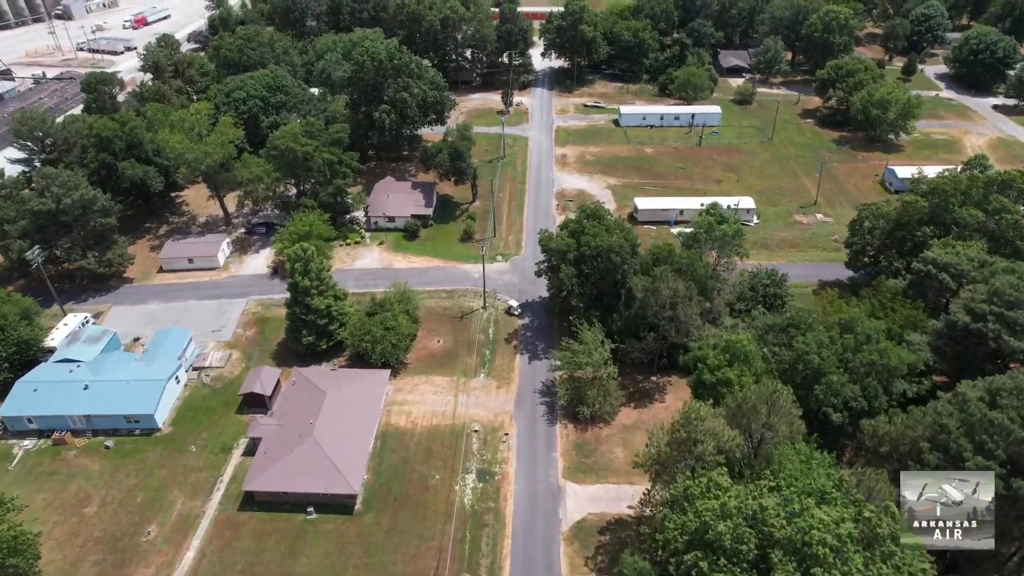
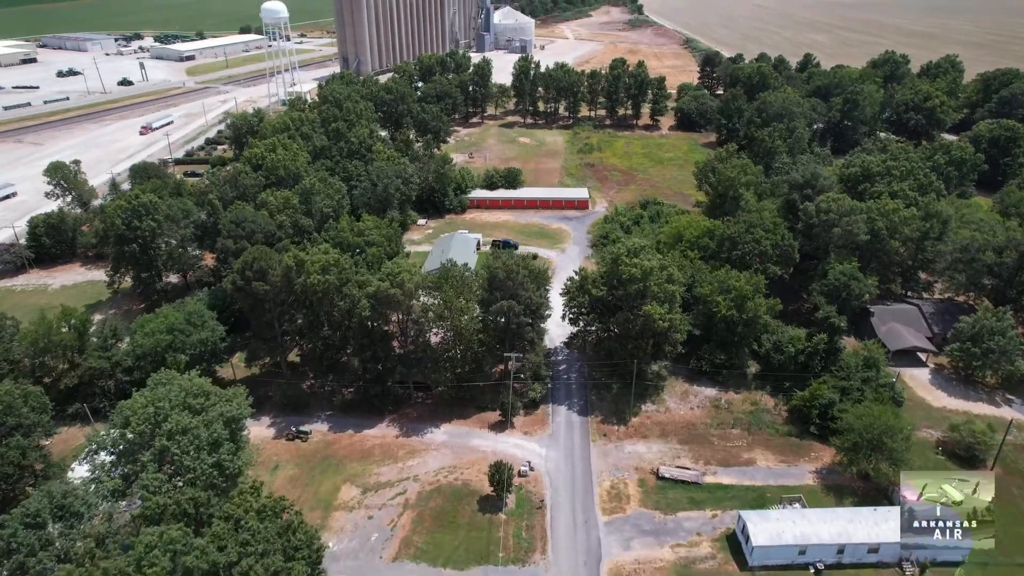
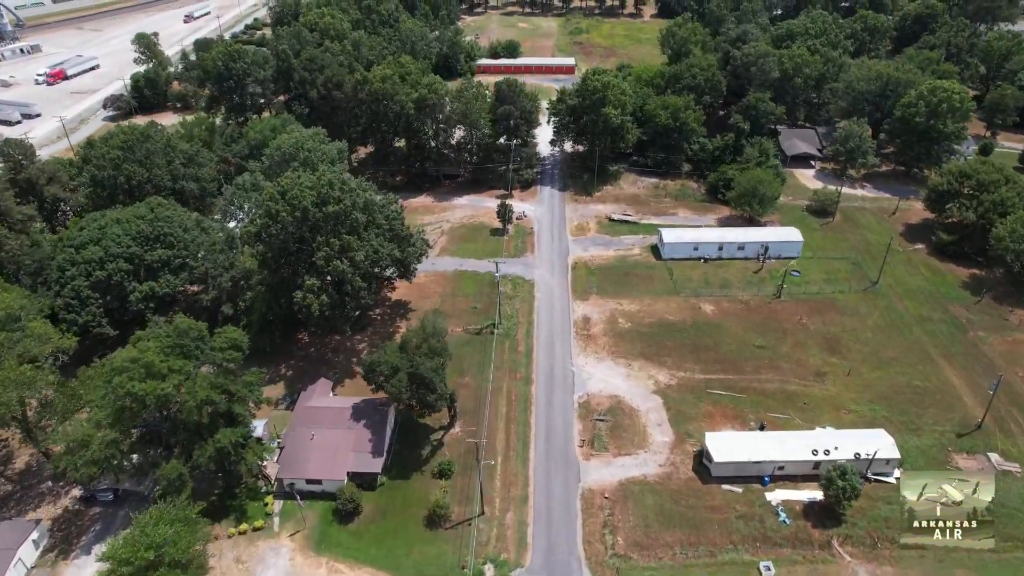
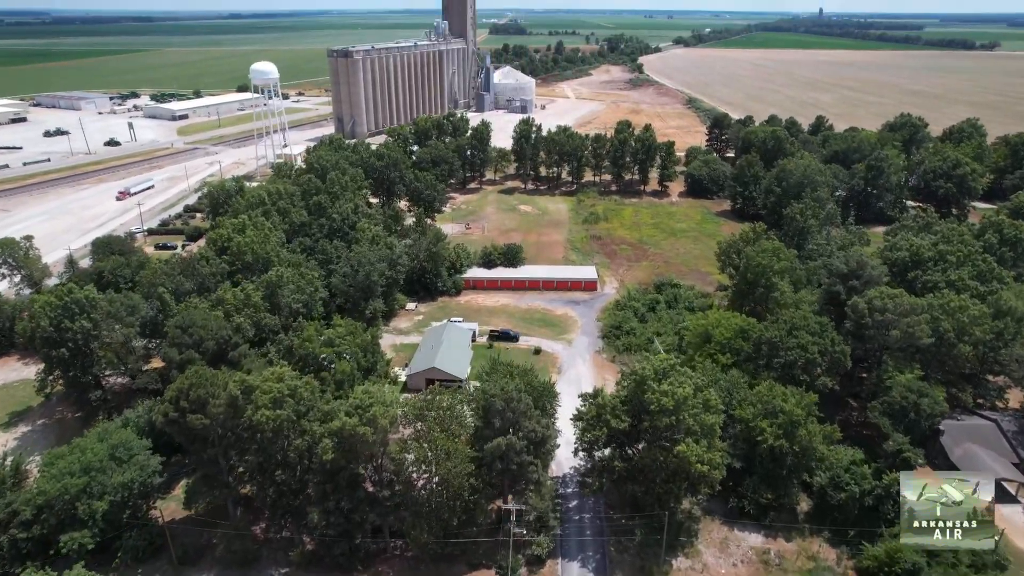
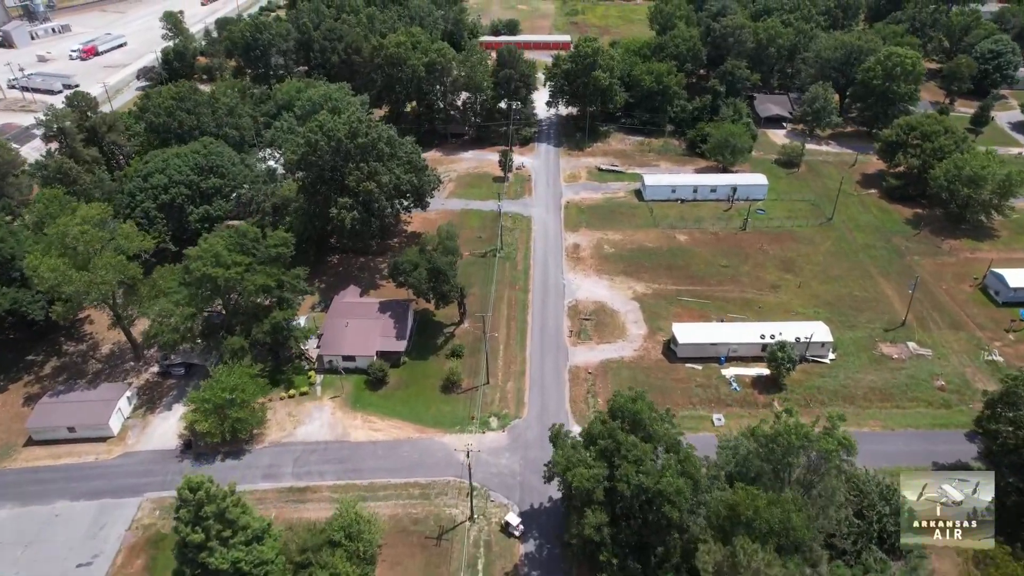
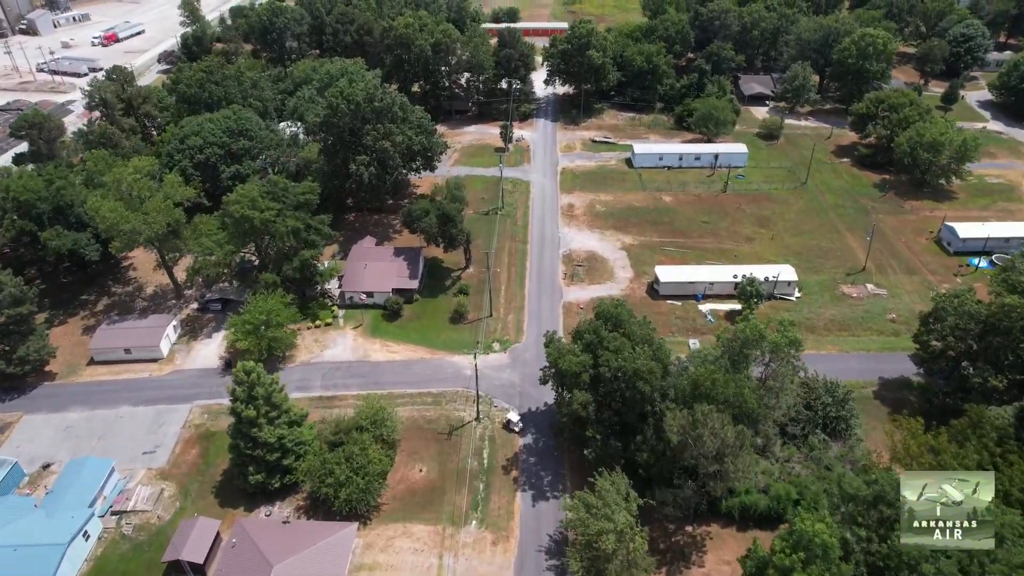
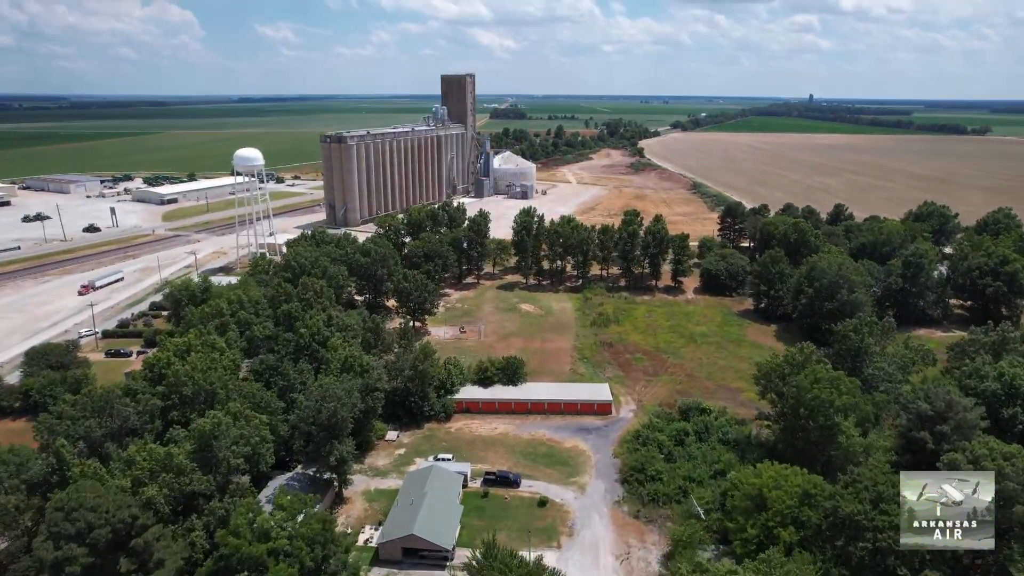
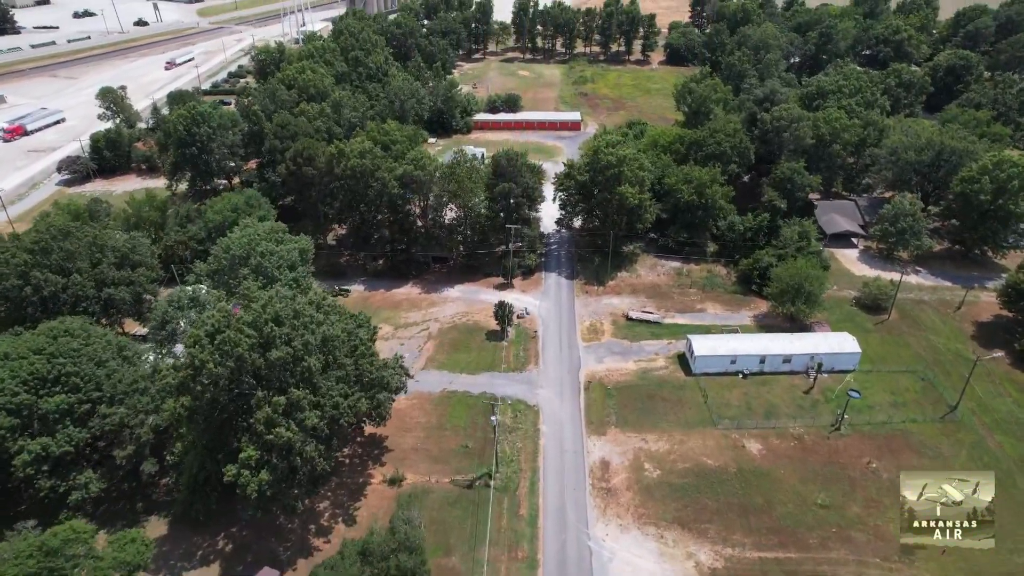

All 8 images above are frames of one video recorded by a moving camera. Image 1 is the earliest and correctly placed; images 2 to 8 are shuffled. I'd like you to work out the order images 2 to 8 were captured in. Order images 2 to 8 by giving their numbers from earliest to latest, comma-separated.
6, 5, 3, 8, 2, 4, 7
